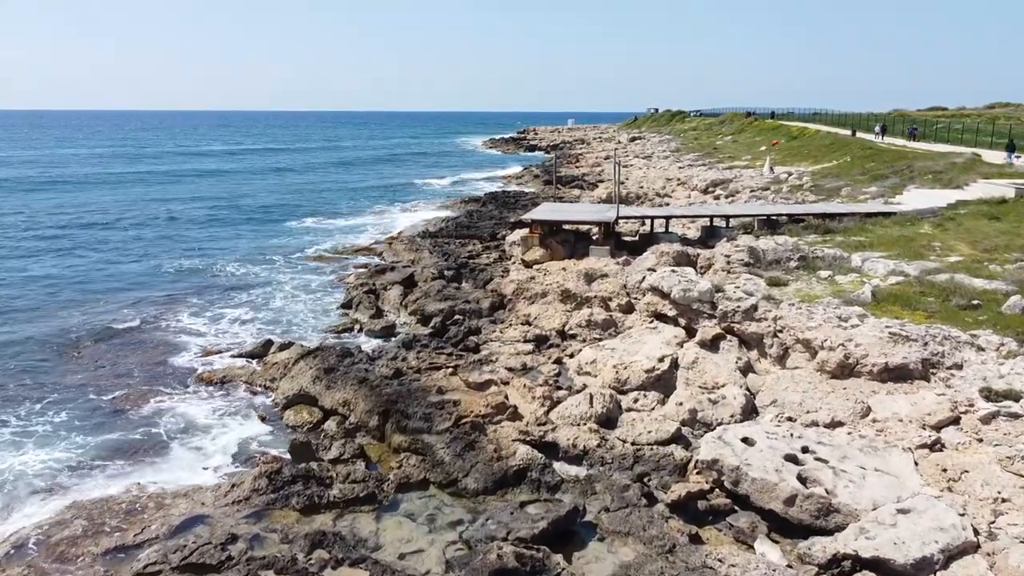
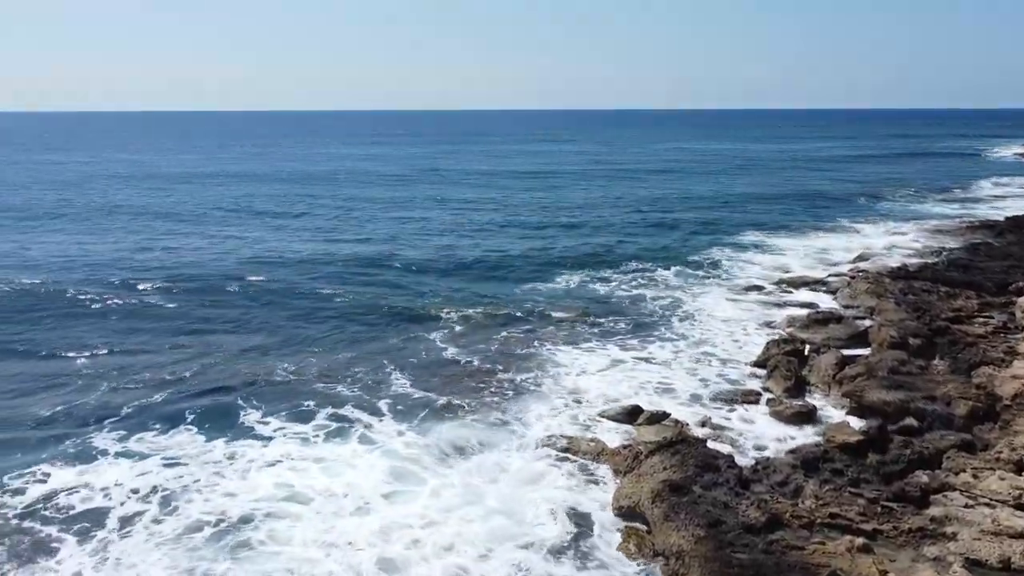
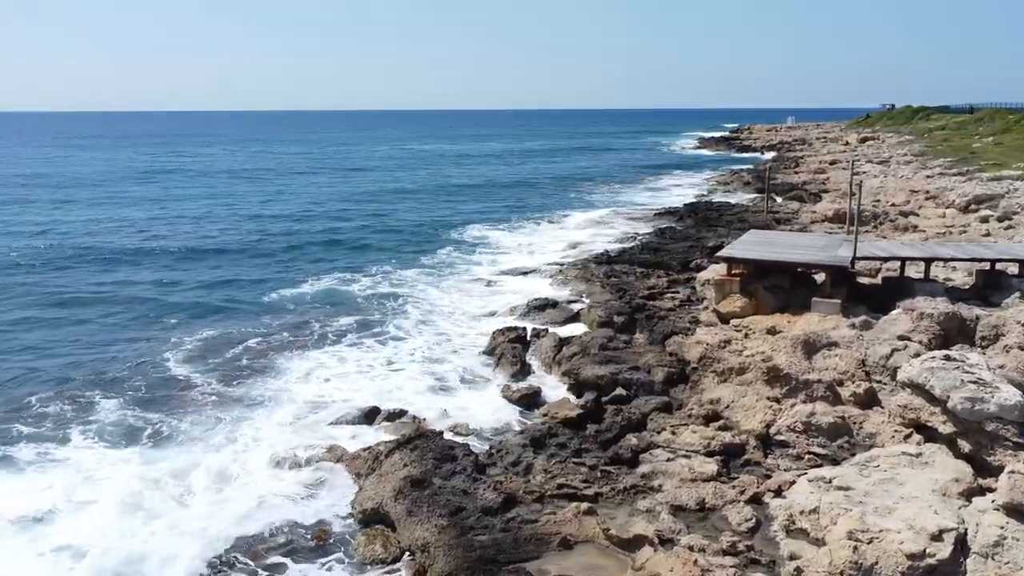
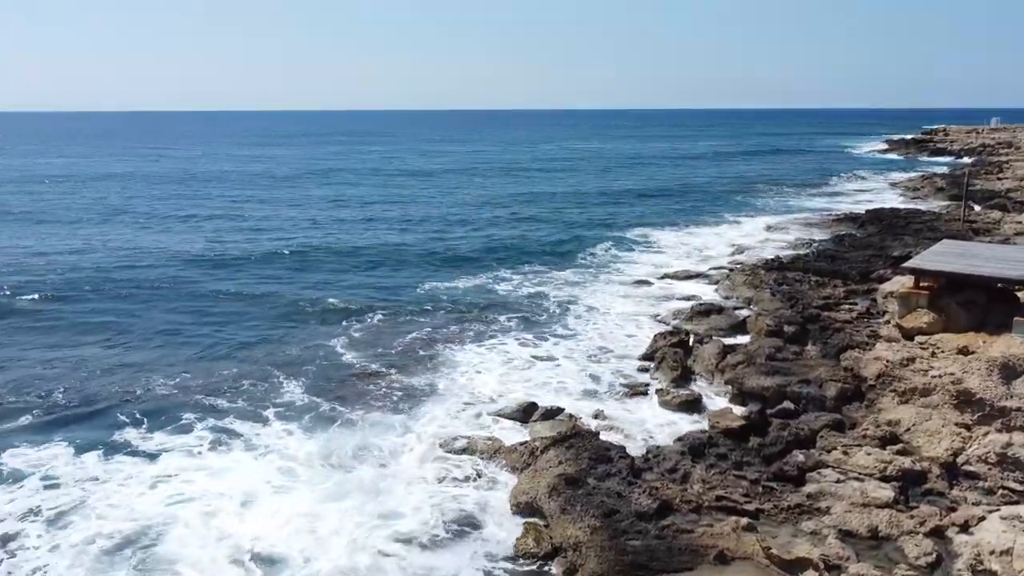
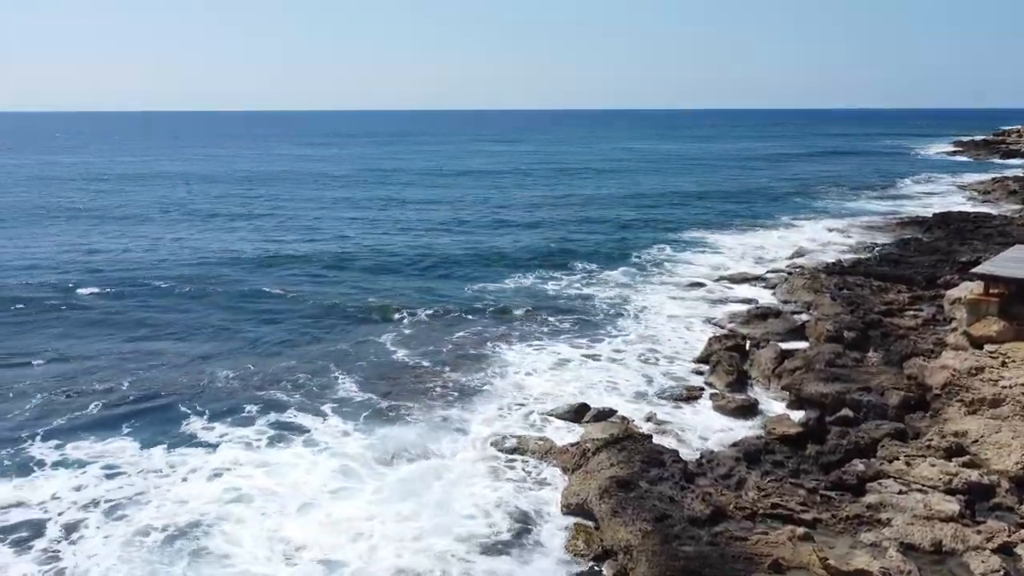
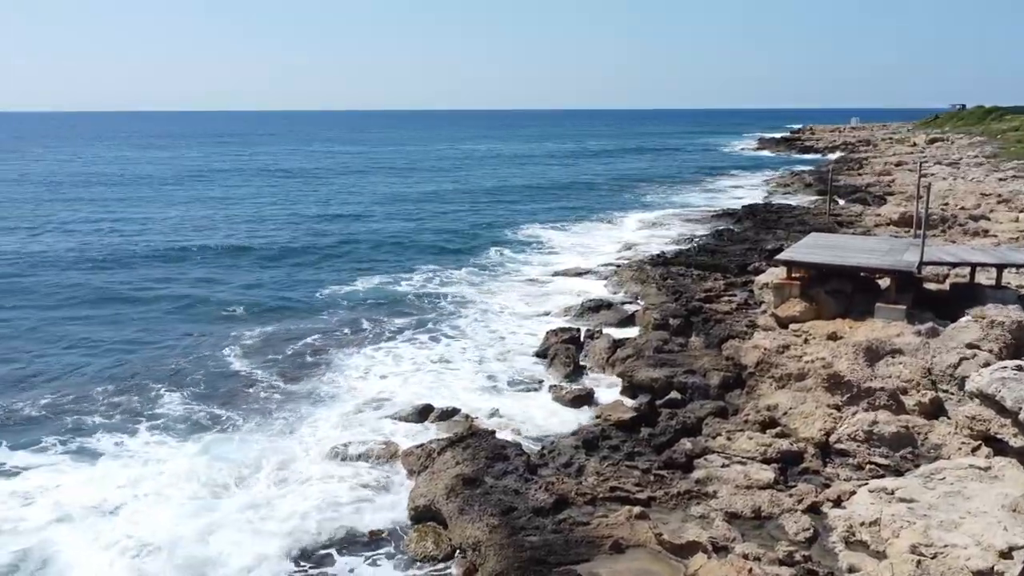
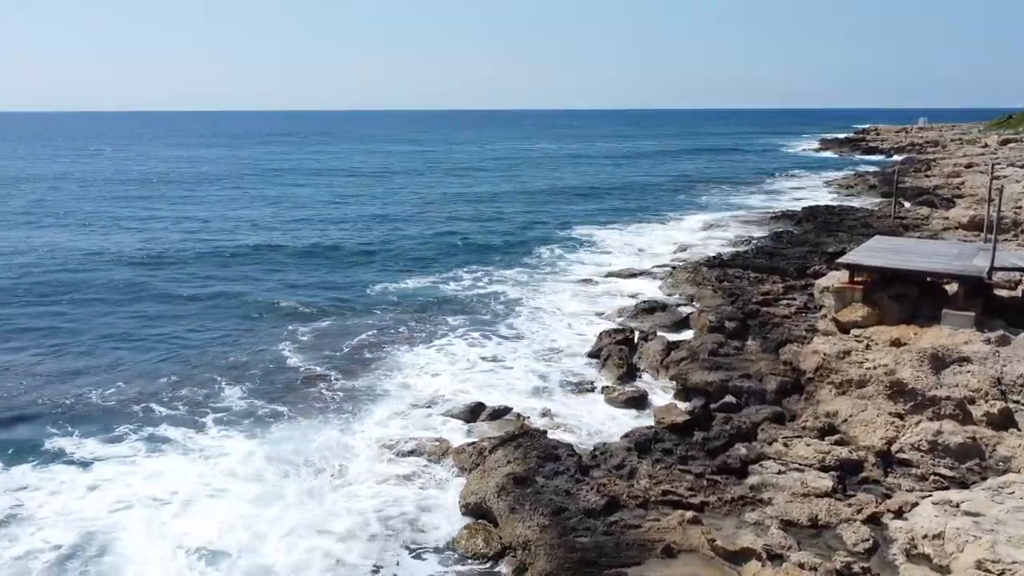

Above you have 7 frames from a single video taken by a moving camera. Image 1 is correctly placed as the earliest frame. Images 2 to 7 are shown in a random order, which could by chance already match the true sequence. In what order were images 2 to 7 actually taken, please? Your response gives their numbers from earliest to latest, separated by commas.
3, 6, 7, 4, 5, 2
